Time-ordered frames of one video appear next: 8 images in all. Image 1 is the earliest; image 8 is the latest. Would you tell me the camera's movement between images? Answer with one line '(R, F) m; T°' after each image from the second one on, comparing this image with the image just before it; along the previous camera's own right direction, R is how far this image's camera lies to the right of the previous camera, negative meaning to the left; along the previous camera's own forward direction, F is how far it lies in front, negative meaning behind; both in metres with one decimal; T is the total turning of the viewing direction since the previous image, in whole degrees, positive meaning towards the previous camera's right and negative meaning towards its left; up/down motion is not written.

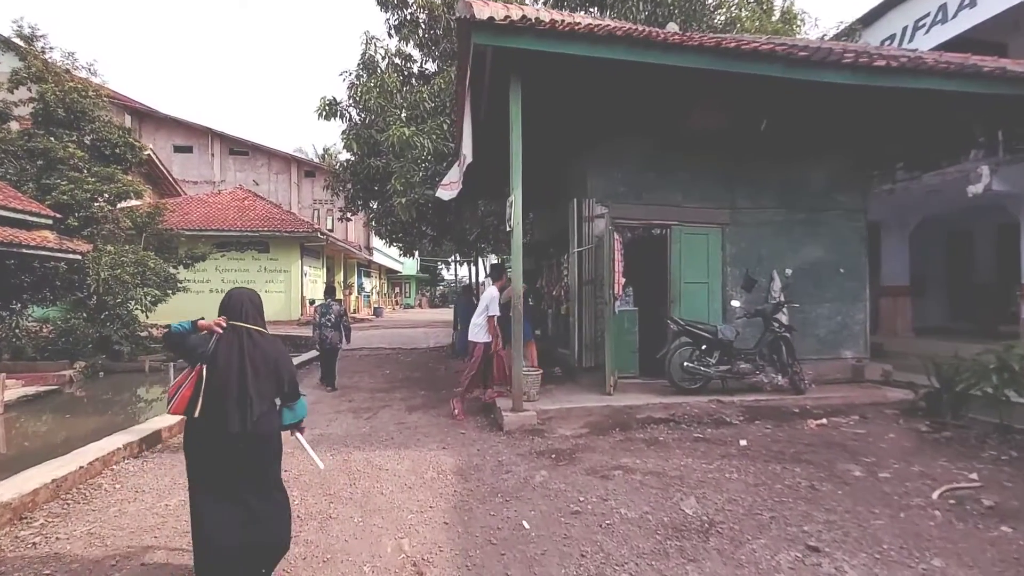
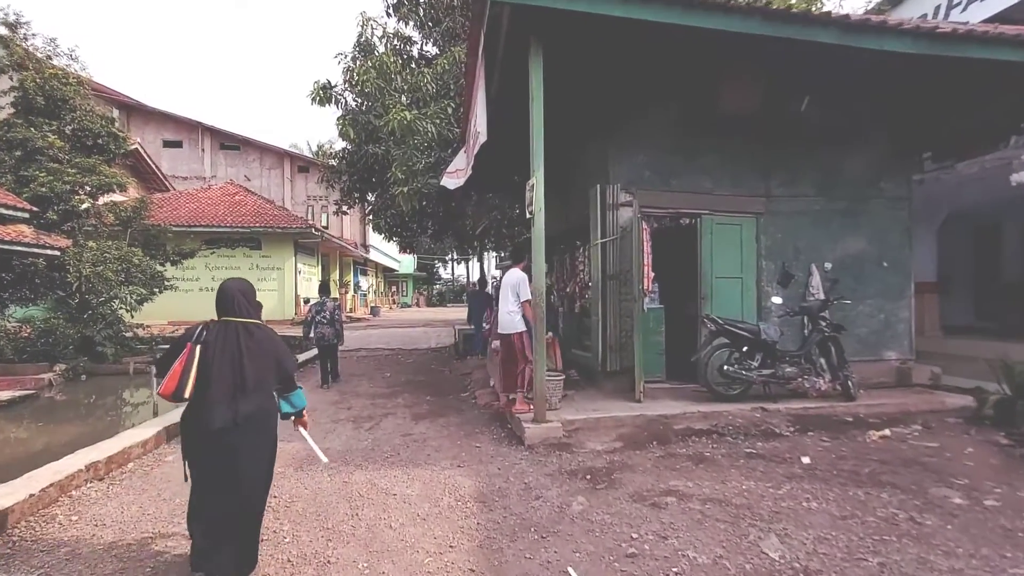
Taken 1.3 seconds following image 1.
(-0.3, +0.7) m; +1°
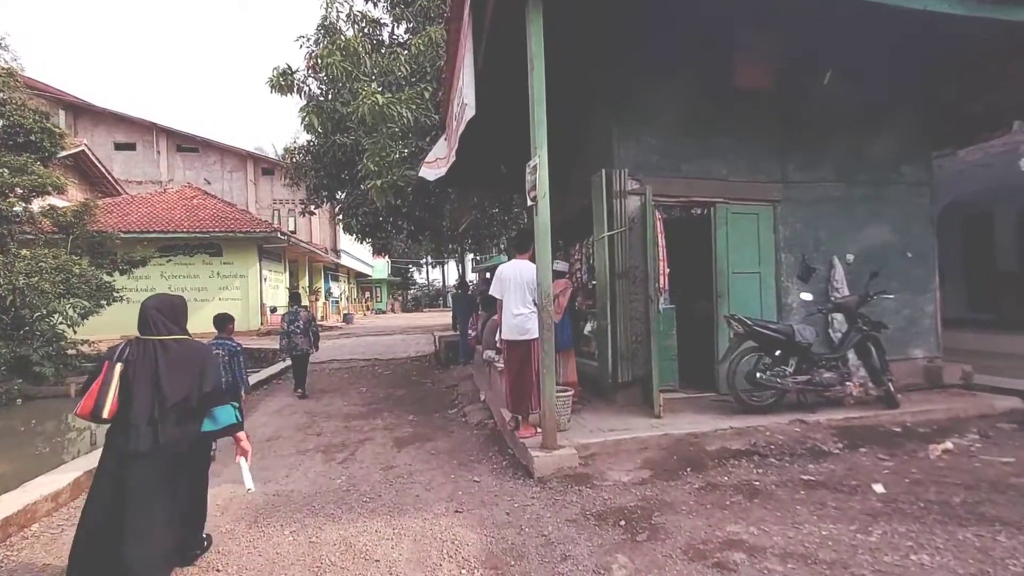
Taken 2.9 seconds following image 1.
(-0.2, +0.8) m; +3°
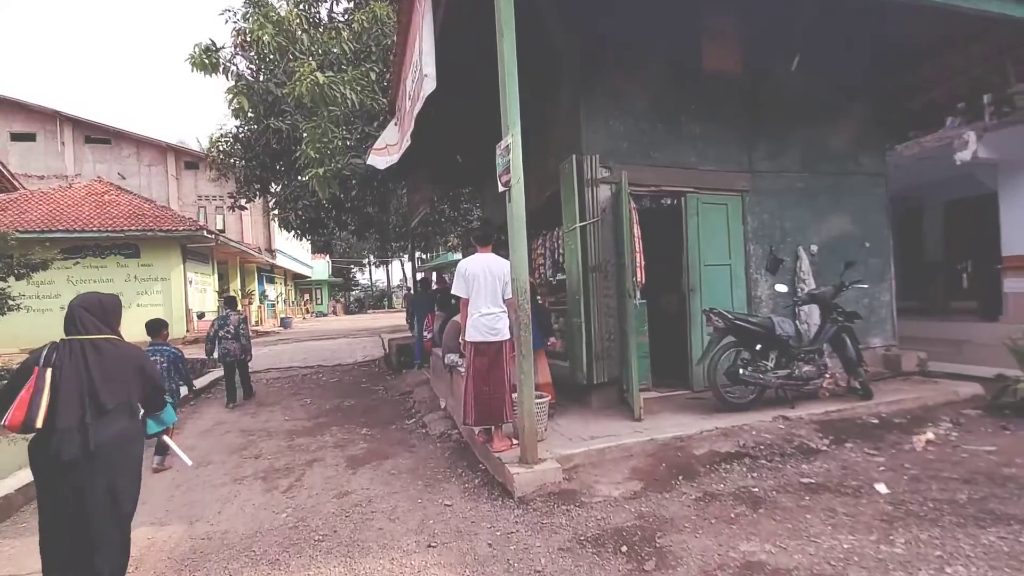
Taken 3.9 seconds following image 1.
(-0.2, +0.5) m; +6°
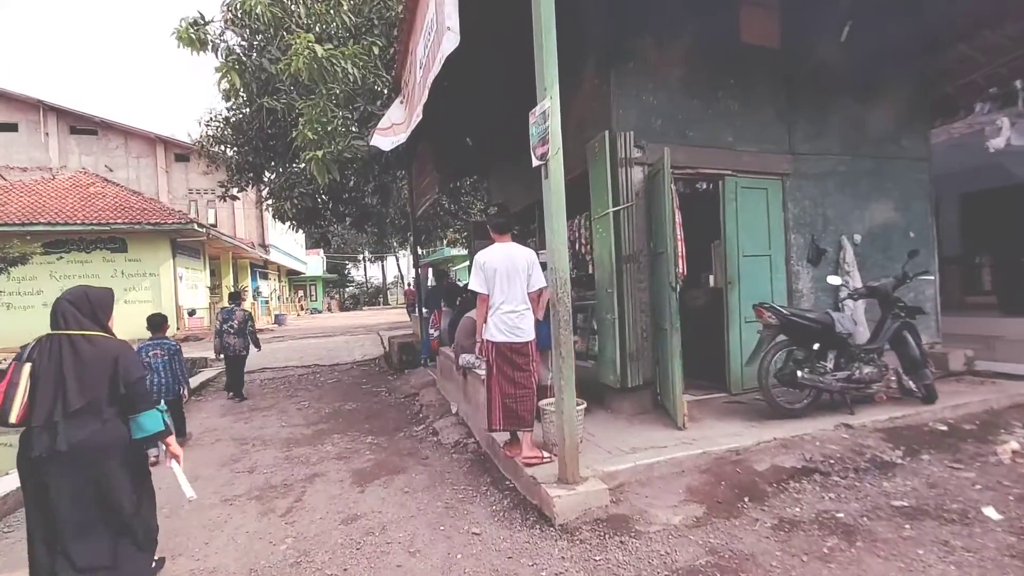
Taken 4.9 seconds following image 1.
(-0.3, +0.5) m; +1°
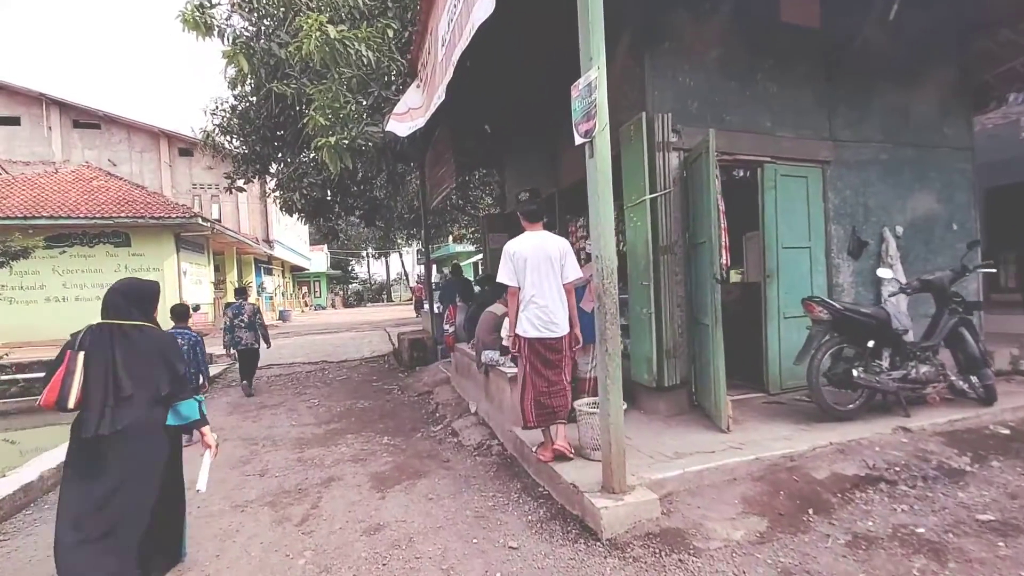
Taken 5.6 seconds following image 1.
(-0.2, +0.3) m; 0°
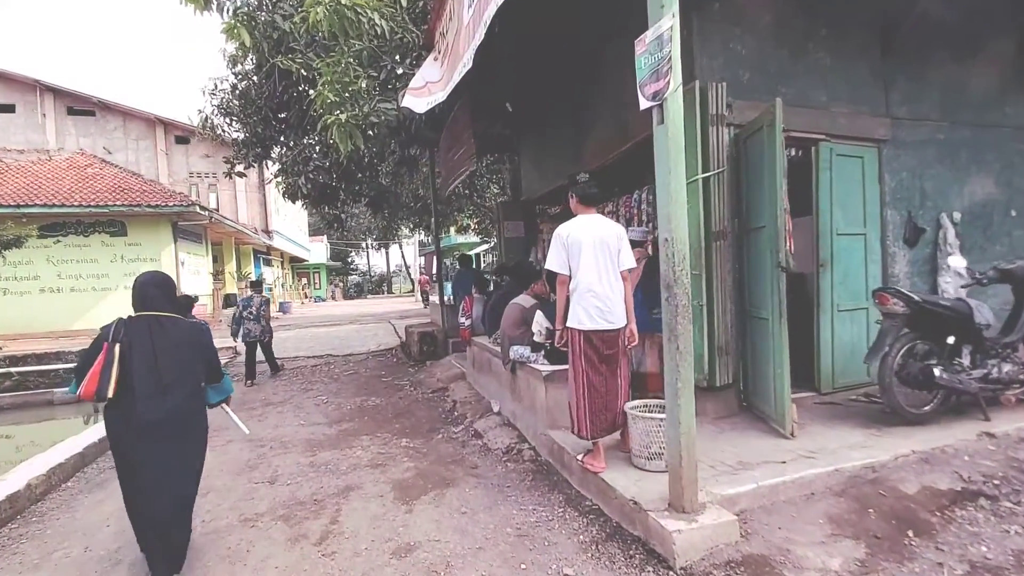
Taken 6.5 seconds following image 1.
(-0.3, +0.4) m; 0°
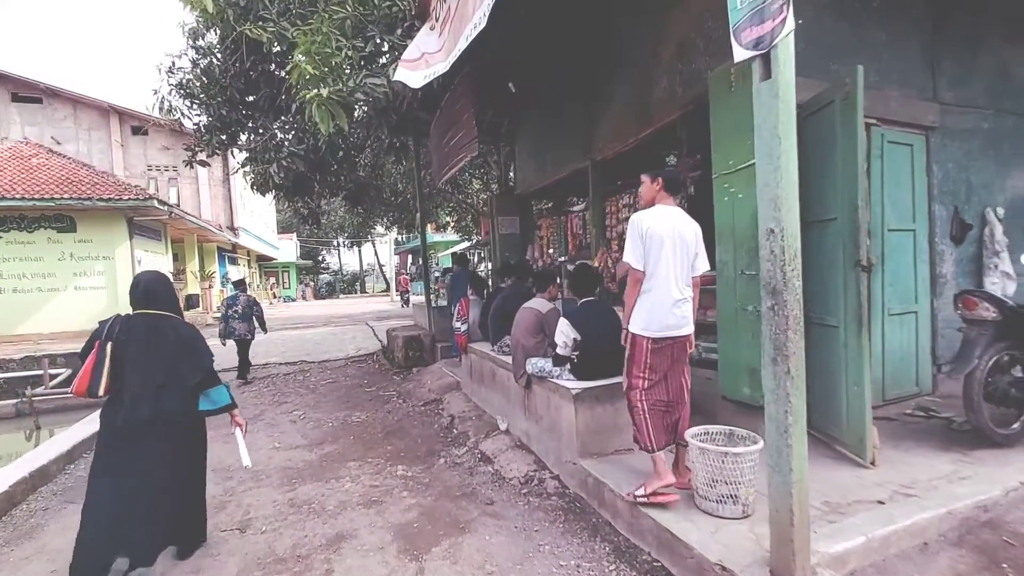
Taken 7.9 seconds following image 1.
(-0.3, +0.6) m; +3°
